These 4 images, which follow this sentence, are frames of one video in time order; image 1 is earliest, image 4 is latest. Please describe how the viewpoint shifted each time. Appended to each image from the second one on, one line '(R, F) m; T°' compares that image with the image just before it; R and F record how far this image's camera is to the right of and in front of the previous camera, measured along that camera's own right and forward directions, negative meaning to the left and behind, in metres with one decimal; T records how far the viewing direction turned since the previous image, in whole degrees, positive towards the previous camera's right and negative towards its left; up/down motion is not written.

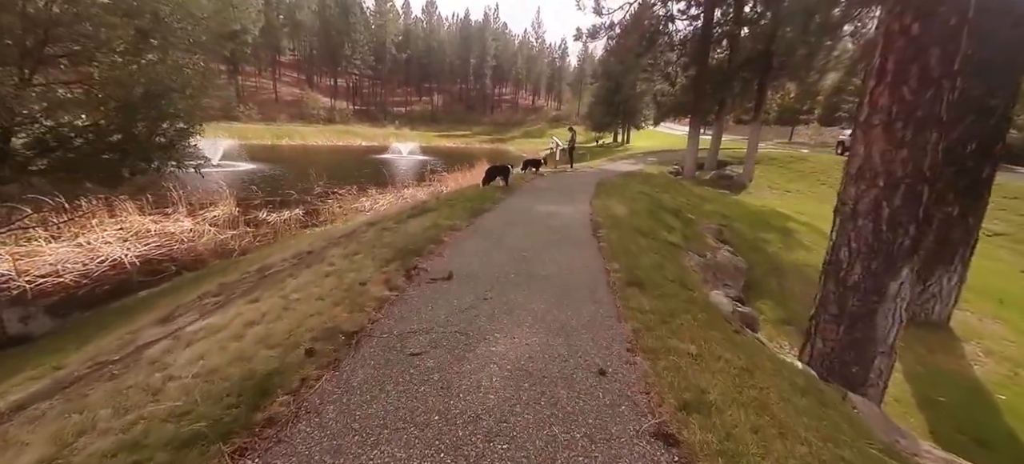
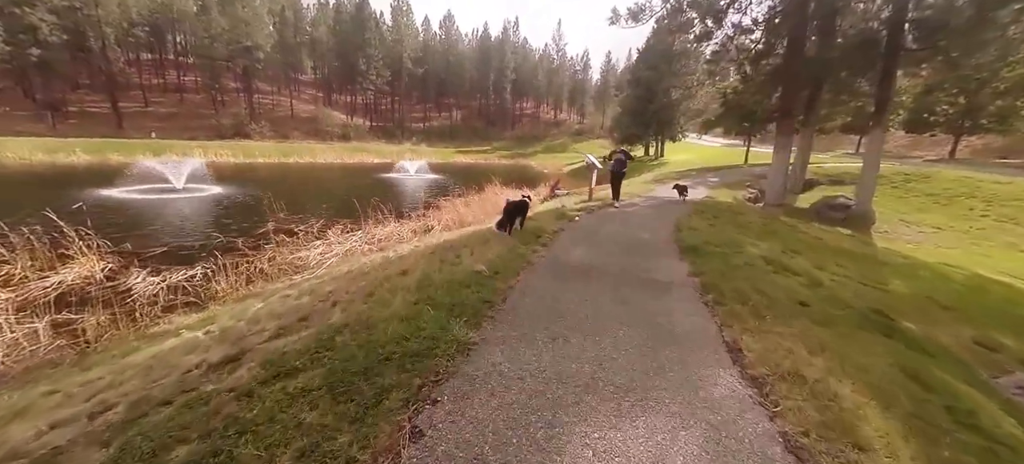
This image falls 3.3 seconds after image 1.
(+0.3, +5.9) m; -3°
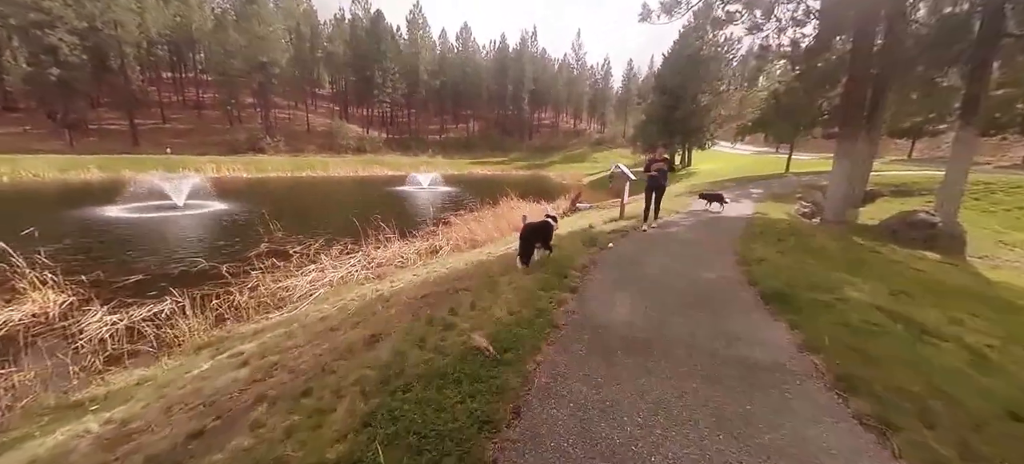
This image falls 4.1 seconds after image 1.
(0.0, +1.6) m; -3°
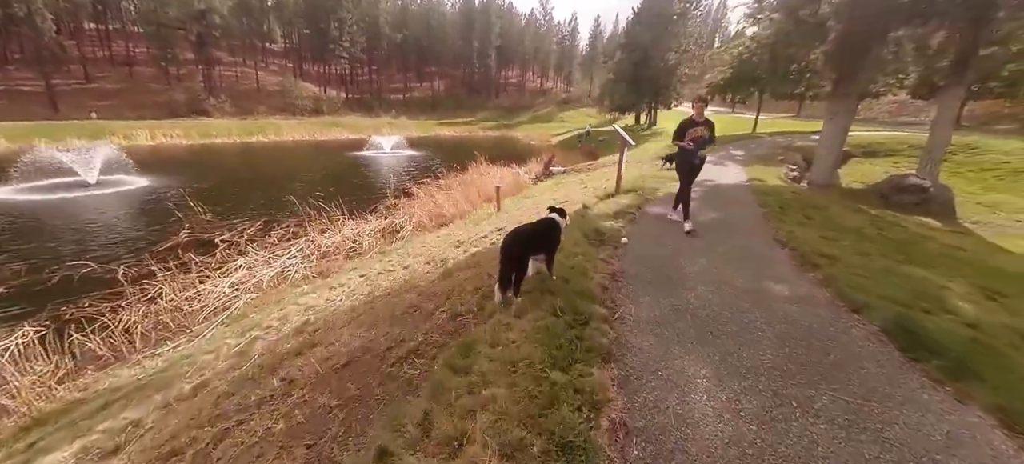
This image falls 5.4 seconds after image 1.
(-0.1, +2.2) m; +4°
